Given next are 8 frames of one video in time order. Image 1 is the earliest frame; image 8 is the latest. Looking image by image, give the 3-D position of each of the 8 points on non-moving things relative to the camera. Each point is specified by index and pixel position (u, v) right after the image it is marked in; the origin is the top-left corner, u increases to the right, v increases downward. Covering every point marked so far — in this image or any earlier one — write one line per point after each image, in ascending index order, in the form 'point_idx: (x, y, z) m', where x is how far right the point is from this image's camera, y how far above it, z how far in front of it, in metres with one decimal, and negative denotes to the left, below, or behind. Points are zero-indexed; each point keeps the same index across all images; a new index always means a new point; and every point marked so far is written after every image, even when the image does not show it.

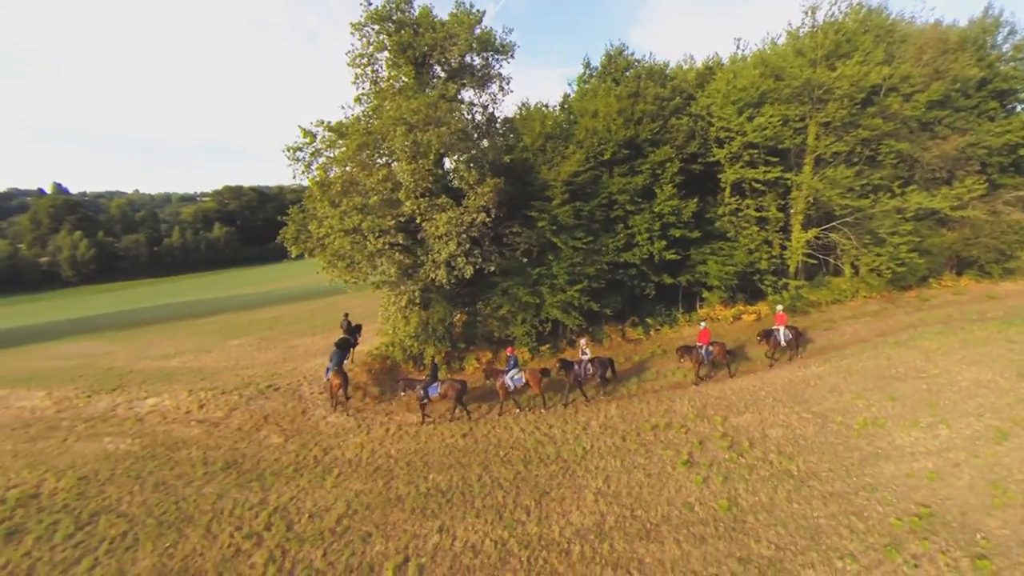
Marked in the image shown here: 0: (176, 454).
0: (-12.1, -6.0, +16.8) m
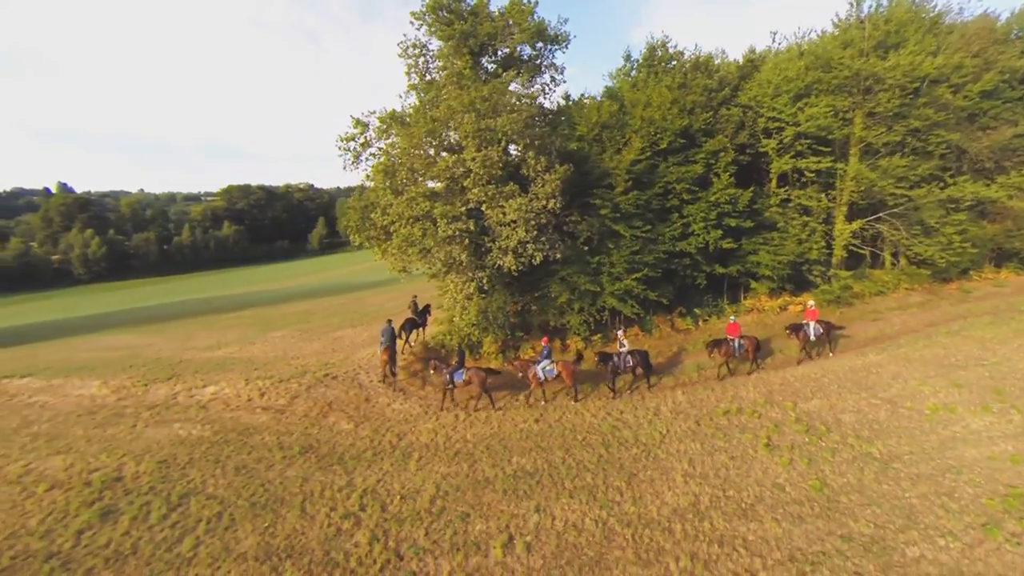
0: (-9.5, -5.4, +16.8) m
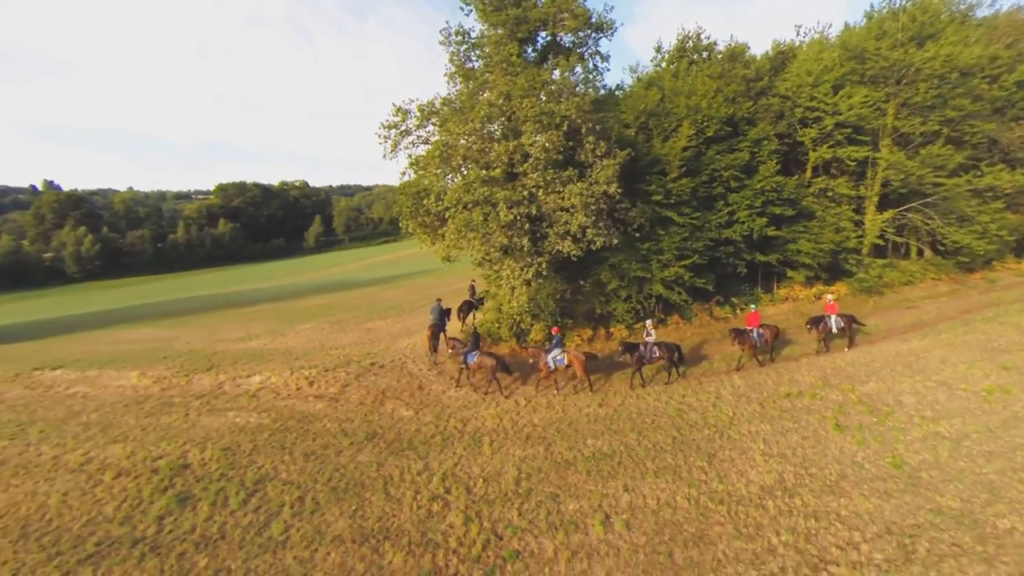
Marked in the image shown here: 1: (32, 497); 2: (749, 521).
0: (-7.2, -4.9, +16.6) m
1: (-13.7, -5.9, +13.1) m
2: (+5.8, -5.8, +11.4) m
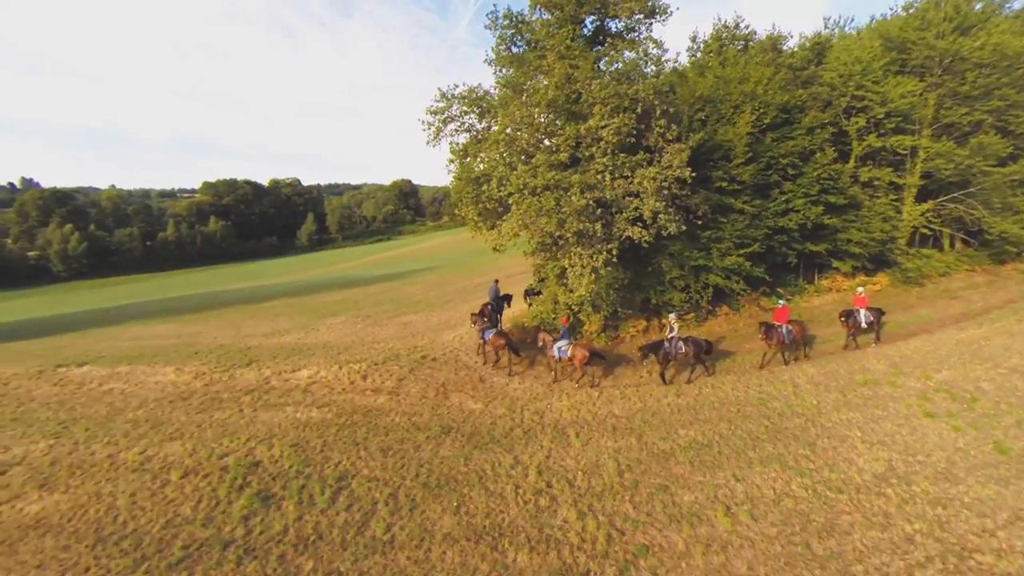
0: (-4.5, -4.5, +15.8) m
1: (-10.9, -5.5, +12.1) m
2: (+8.6, -5.3, +11.0) m
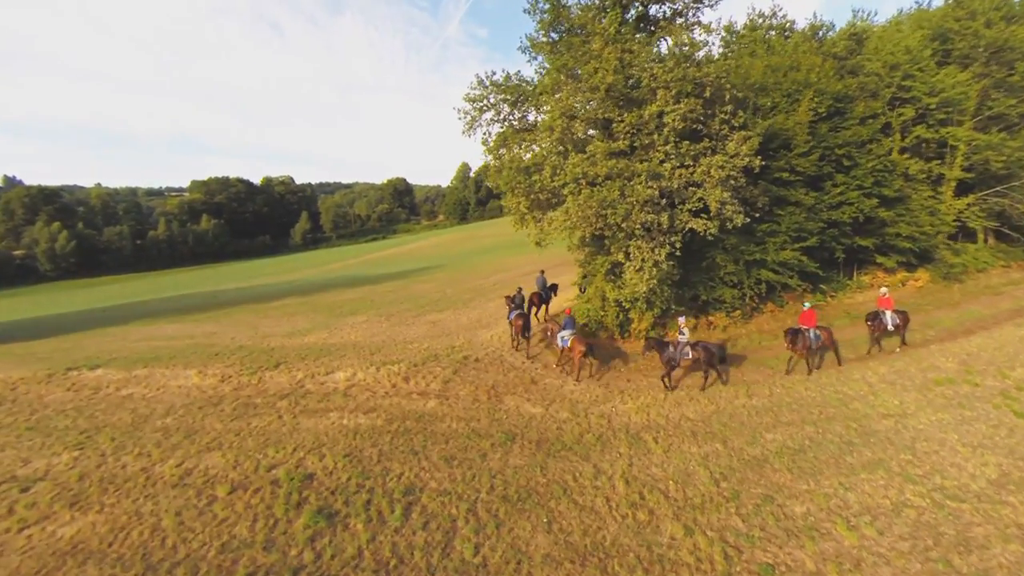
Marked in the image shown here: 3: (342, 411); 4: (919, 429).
0: (-2.5, -4.3, +14.6) m
1: (-8.8, -5.4, +10.8) m
2: (+10.8, -5.1, +10.1) m
3: (-5.8, -4.2, +15.6) m
4: (+11.8, -4.1, +13.4) m
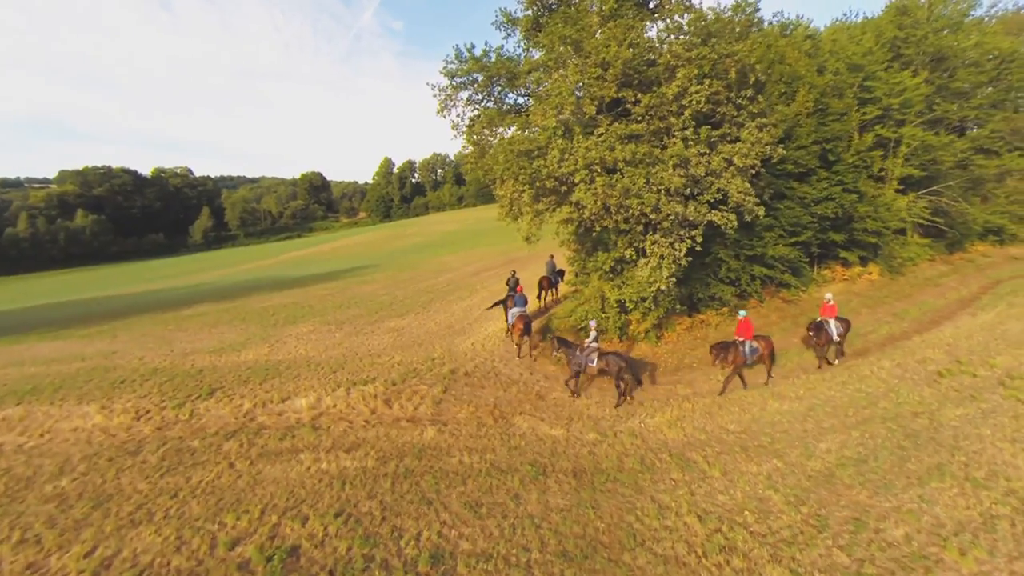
0: (-1.8, -4.4, +11.8) m
1: (-7.4, -5.6, +7.1) m
2: (+12.0, -4.9, +9.6) m
3: (-5.2, -4.3, +12.3) m
4: (+12.4, -3.9, +13.0) m
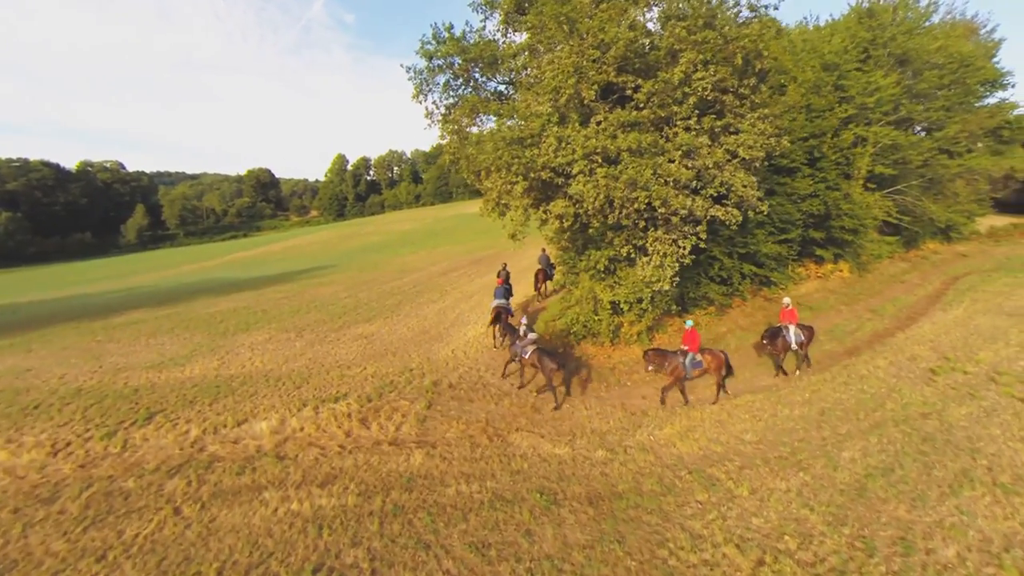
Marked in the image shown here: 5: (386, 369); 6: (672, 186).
0: (-1.7, -4.5, +10.2) m
1: (-6.8, -5.8, +5.0) m
2: (+12.3, -4.8, +9.2) m
3: (-5.1, -4.4, +10.3) m
4: (+12.4, -3.8, +12.7) m
5: (-4.6, -2.8, +16.8) m
6: (+4.4, +2.9, +13.3) m
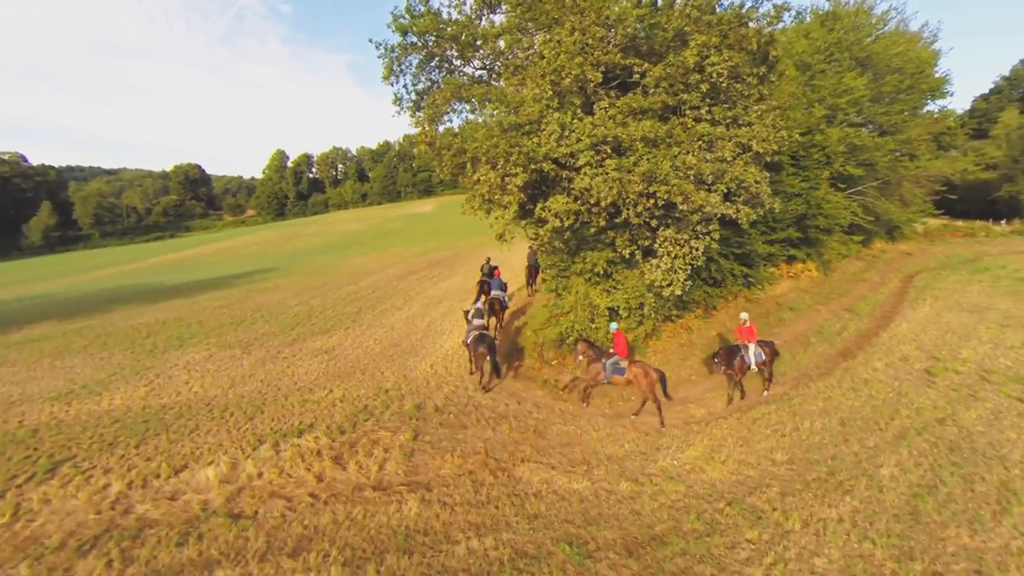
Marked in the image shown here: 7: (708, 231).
0: (-1.3, -4.7, +8.3) m
1: (-5.8, -6.1, +2.5) m
2: (+12.7, -4.9, +8.8) m
3: (-4.7, -4.7, +8.0) m
4: (+12.4, -3.8, +12.2) m
5: (-4.9, -3.1, +14.5) m
6: (+4.4, +2.8, +12.0) m
7: (+5.5, +1.6, +13.2) m
